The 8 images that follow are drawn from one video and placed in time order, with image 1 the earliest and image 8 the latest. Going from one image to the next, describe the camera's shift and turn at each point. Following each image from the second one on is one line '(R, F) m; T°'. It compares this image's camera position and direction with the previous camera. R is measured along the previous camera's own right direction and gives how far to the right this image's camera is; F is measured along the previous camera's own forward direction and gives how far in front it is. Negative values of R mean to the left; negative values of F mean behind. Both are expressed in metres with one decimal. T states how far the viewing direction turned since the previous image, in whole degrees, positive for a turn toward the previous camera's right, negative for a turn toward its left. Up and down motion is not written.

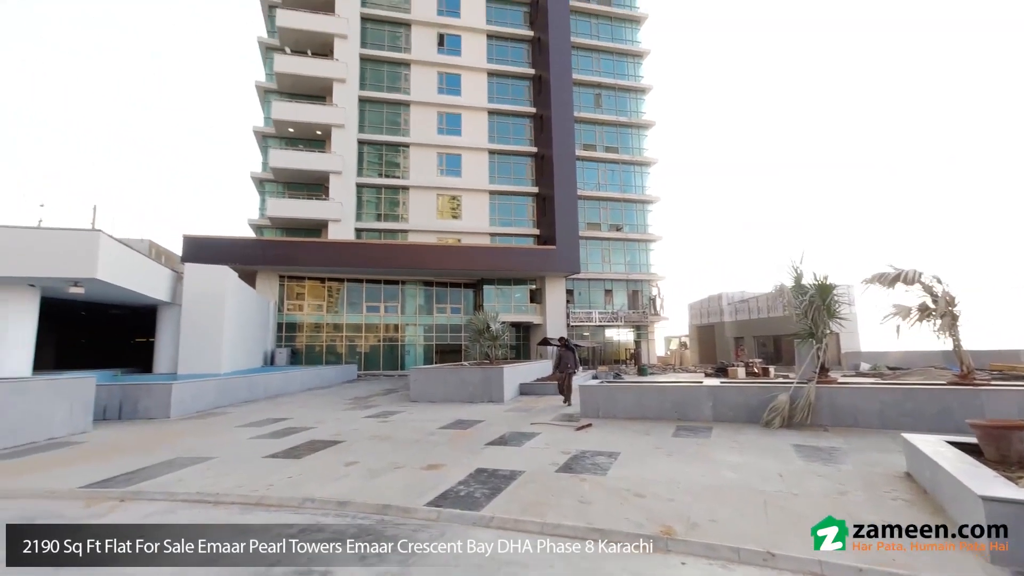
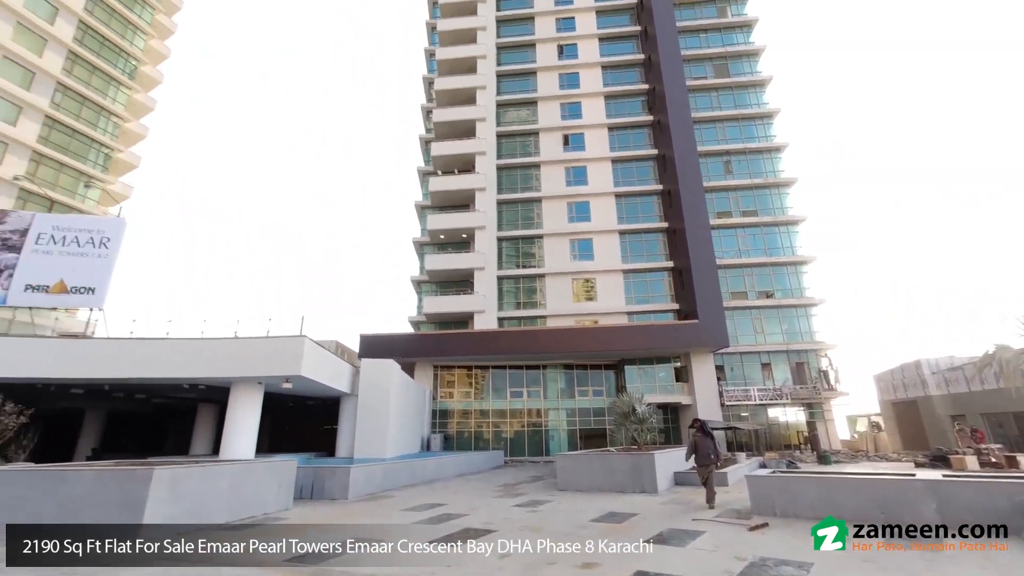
(-1.2, -2.3) m; -16°
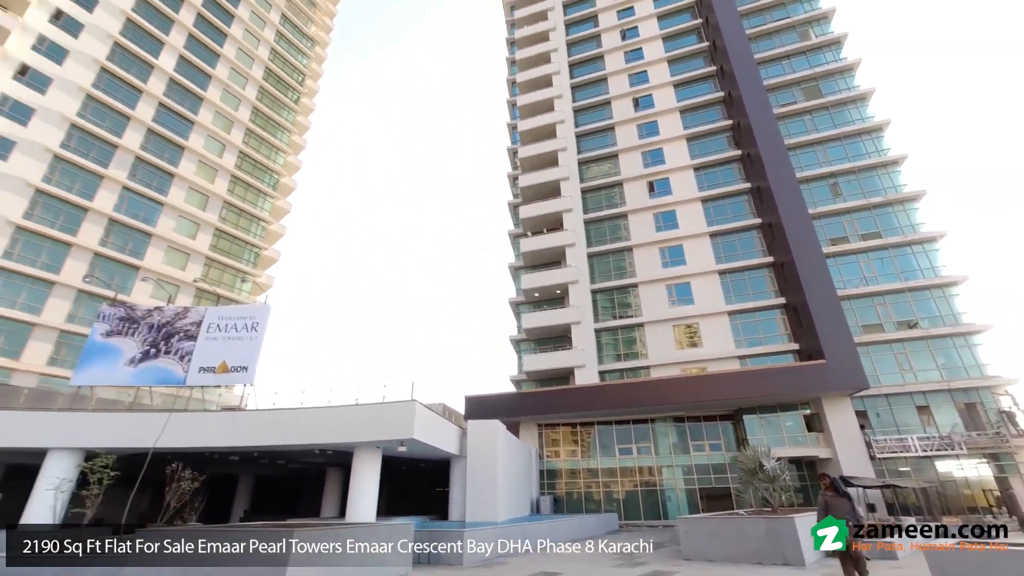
(-0.5, -1.4) m; -11°
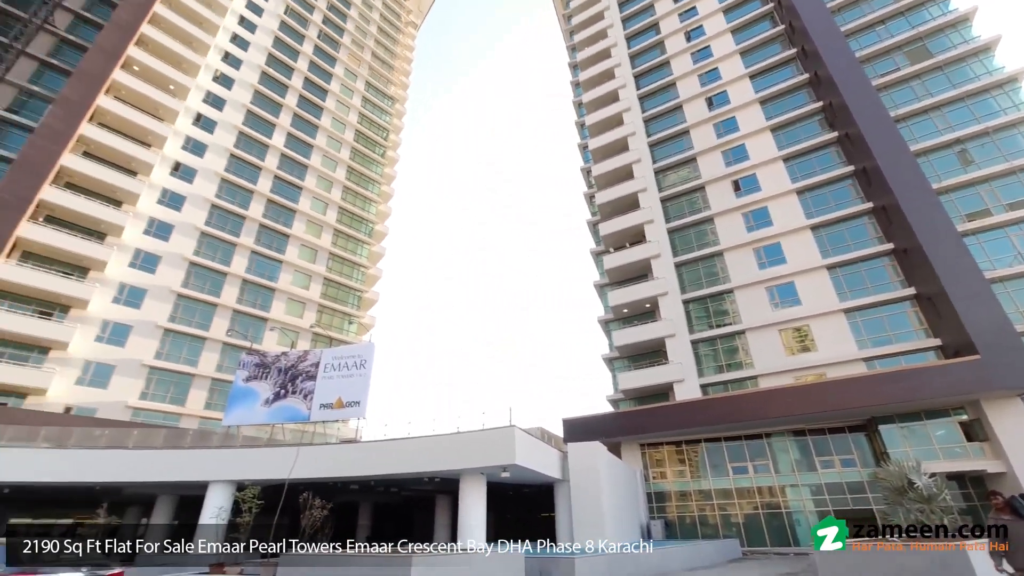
(-0.1, -0.9) m; -10°
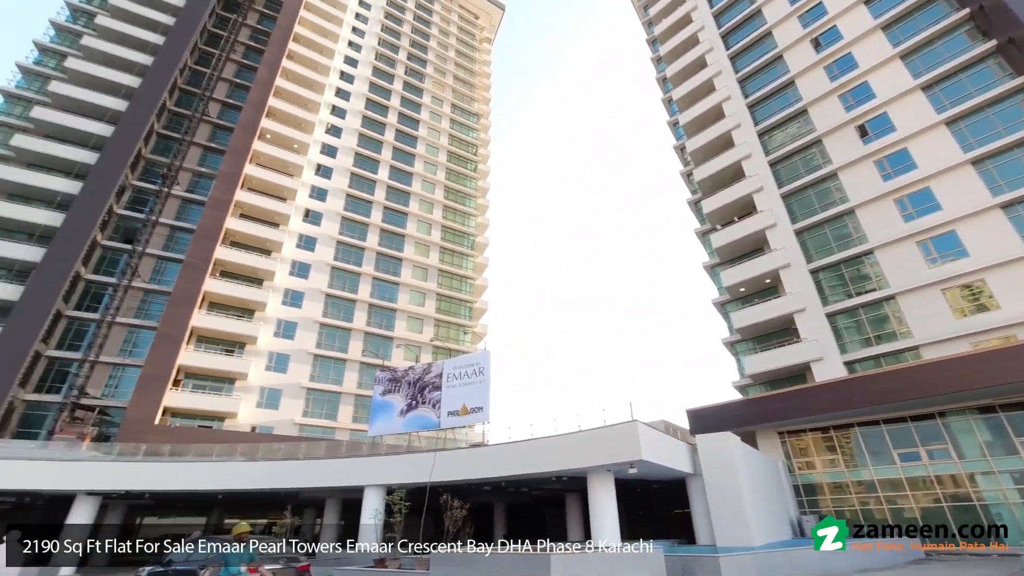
(-0.1, -0.6) m; -13°
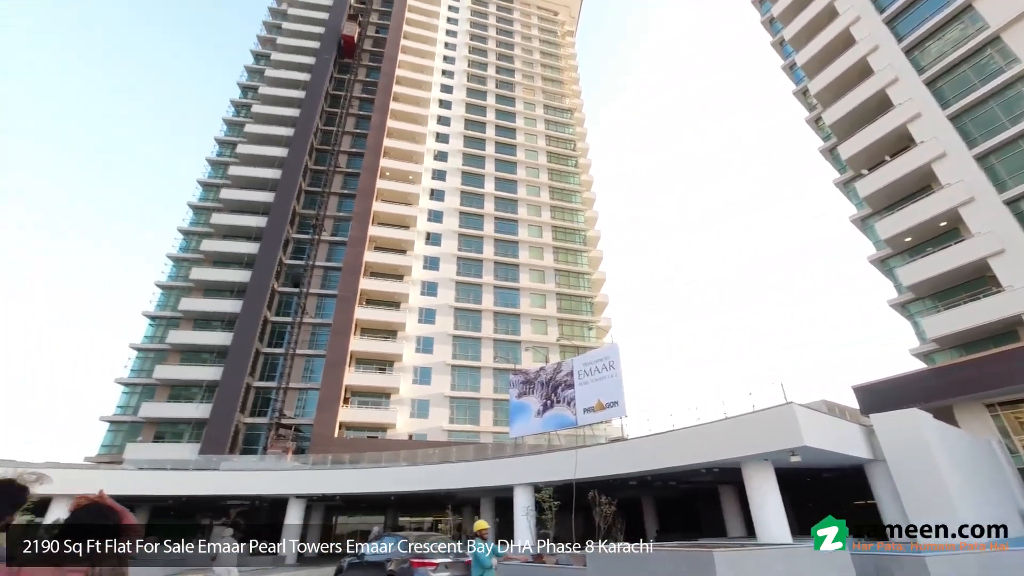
(-0.1, -0.4) m; -14°
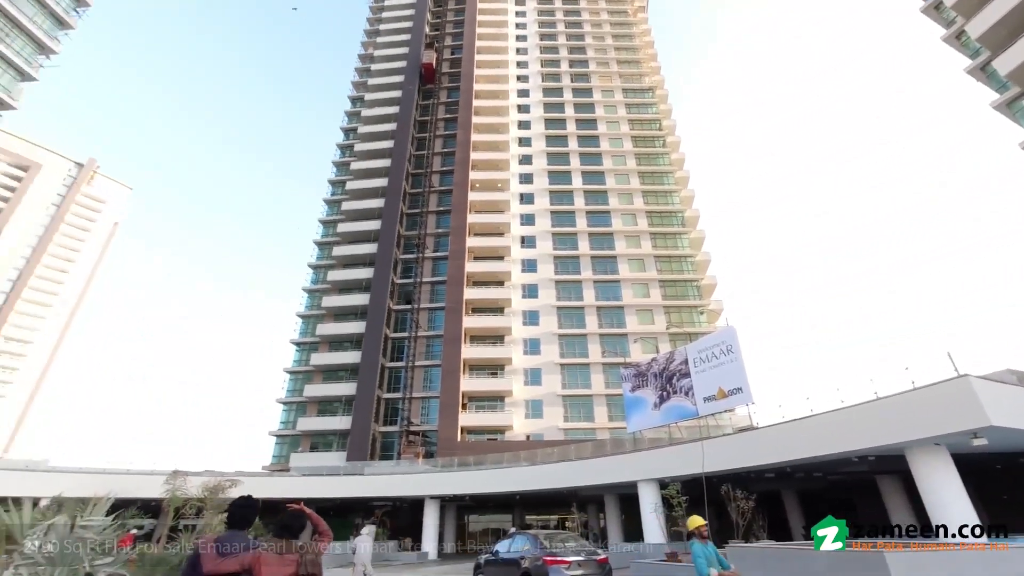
(-0.1, -0.1) m; -12°
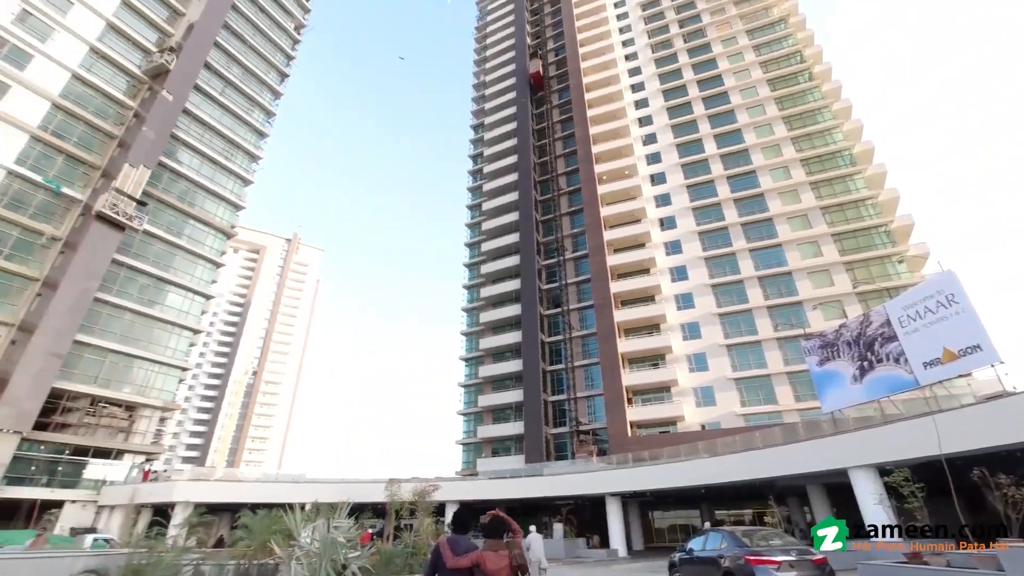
(-0.1, -0.2) m; -18°
